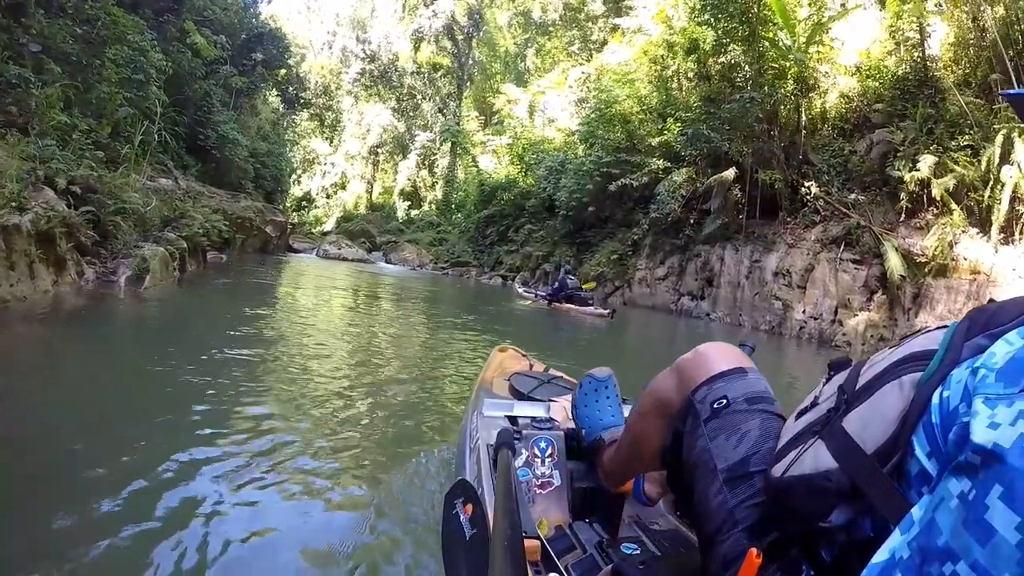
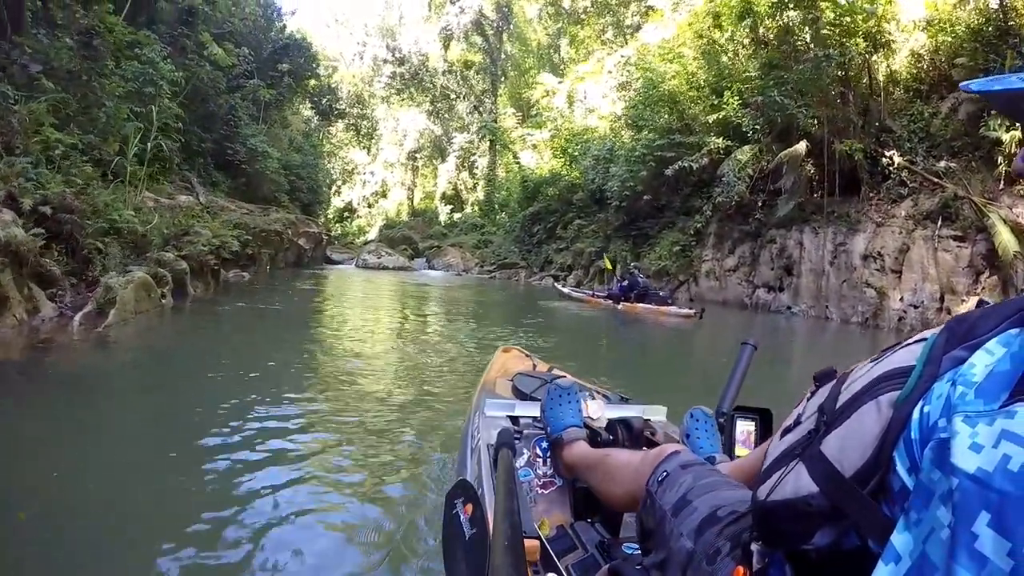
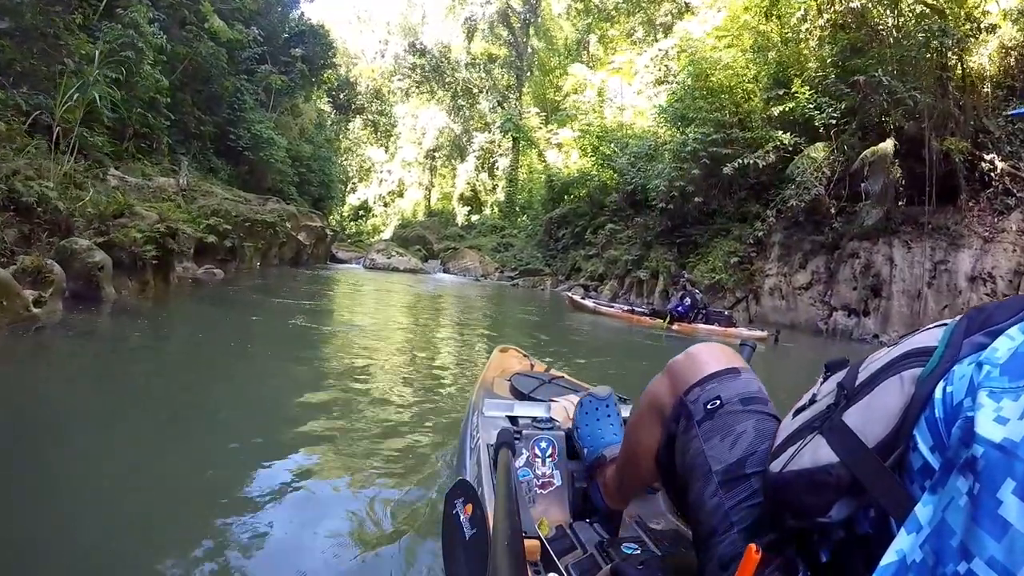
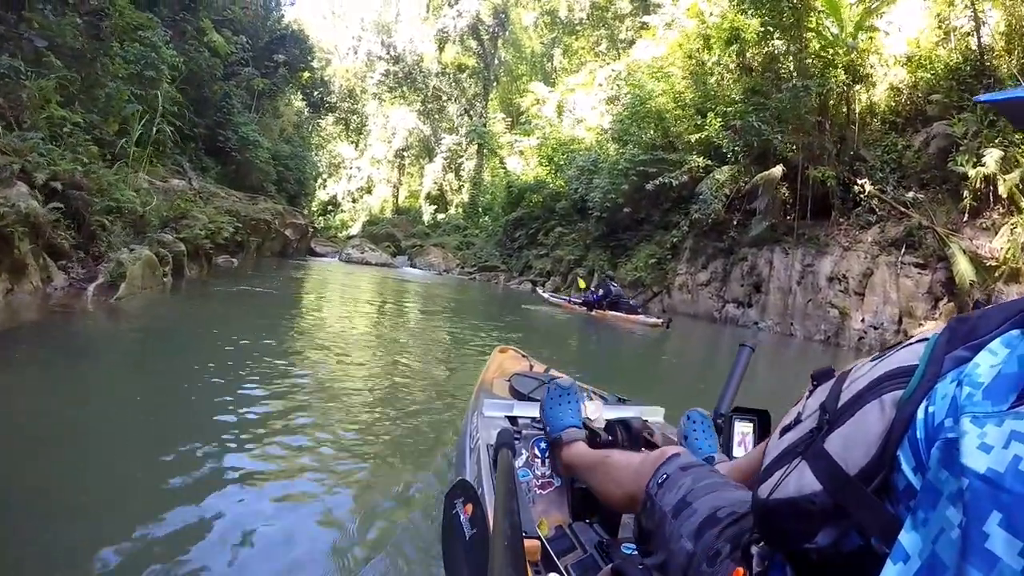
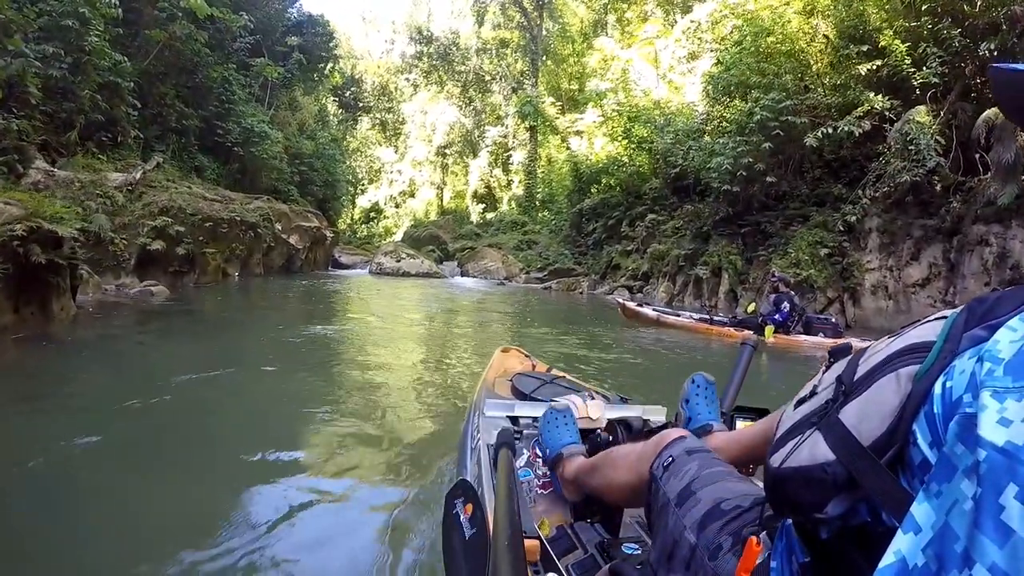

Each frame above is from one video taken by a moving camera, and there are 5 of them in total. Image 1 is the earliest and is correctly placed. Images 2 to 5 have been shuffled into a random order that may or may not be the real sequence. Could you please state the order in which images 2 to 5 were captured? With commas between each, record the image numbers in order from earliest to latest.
4, 2, 3, 5
